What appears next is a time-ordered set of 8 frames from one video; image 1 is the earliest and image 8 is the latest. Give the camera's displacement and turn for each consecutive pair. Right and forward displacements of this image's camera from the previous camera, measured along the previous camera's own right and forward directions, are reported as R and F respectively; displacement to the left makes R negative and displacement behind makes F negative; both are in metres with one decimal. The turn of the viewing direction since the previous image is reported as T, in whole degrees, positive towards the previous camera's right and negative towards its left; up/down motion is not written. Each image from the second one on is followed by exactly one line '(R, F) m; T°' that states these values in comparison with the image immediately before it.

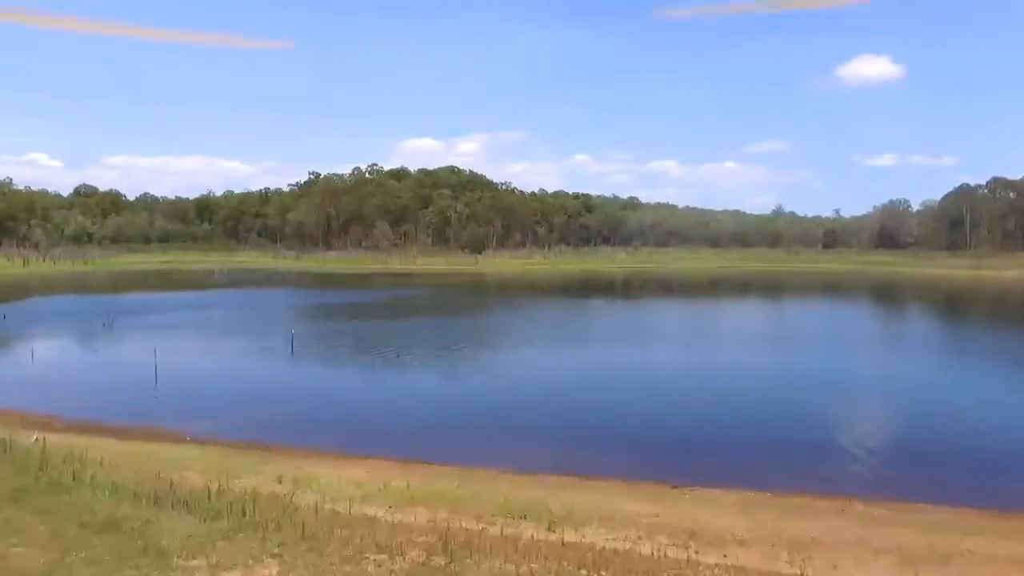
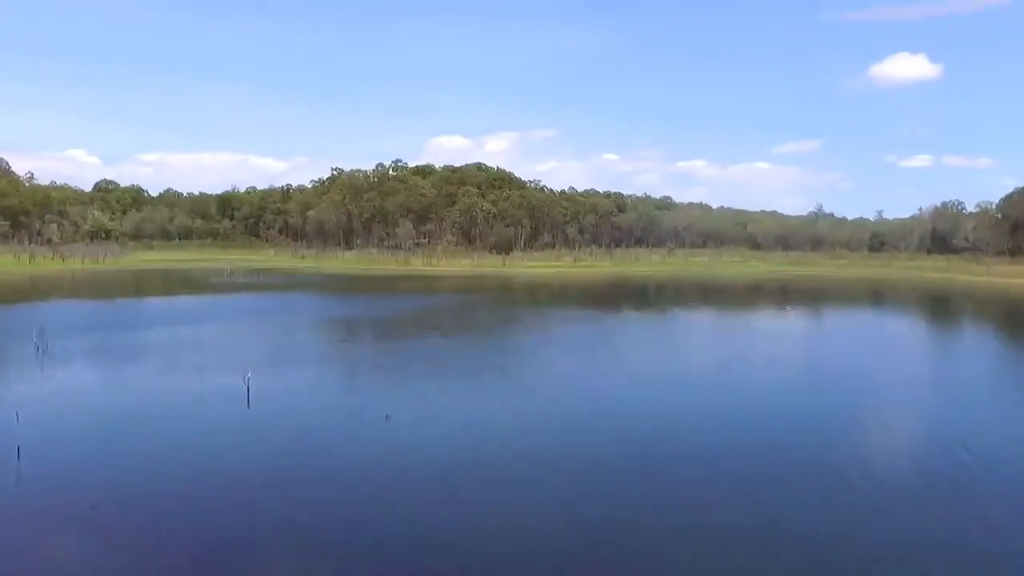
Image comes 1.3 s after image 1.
(-0.1, +3.2) m; -2°
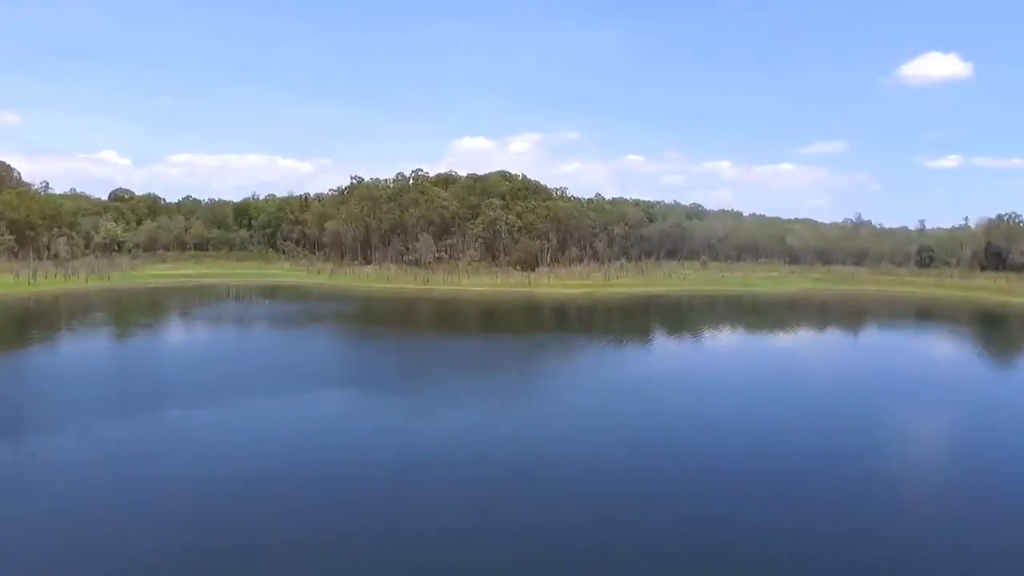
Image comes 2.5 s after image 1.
(-0.2, +3.4) m; -2°
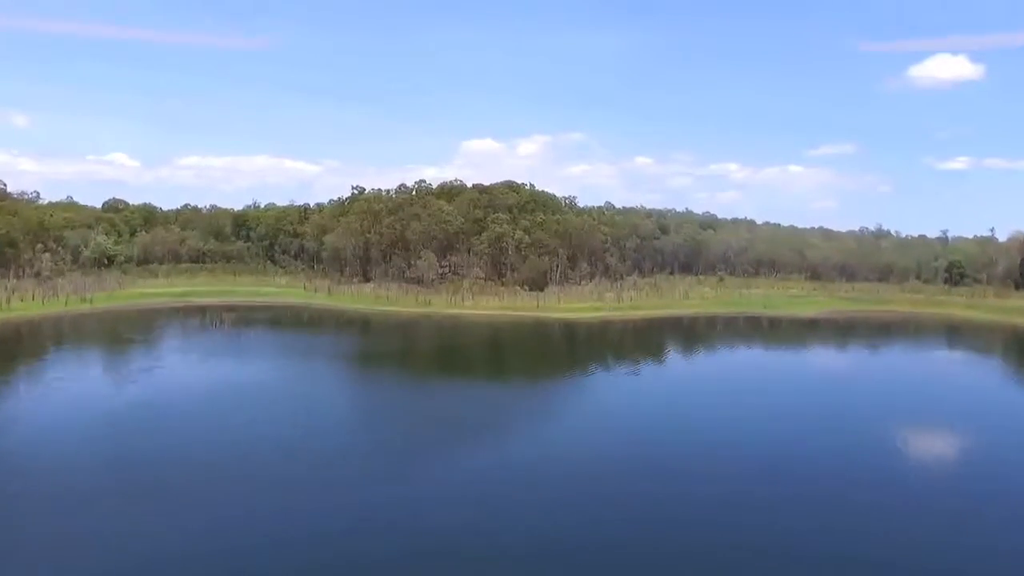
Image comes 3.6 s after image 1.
(0.0, +3.4) m; -1°
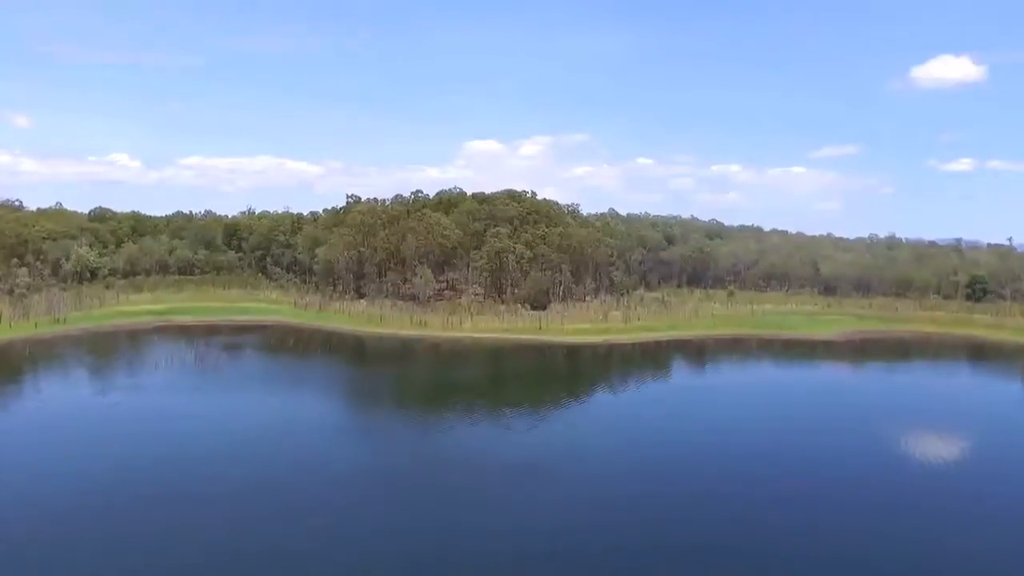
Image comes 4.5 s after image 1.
(+0.1, +3.1) m; 0°
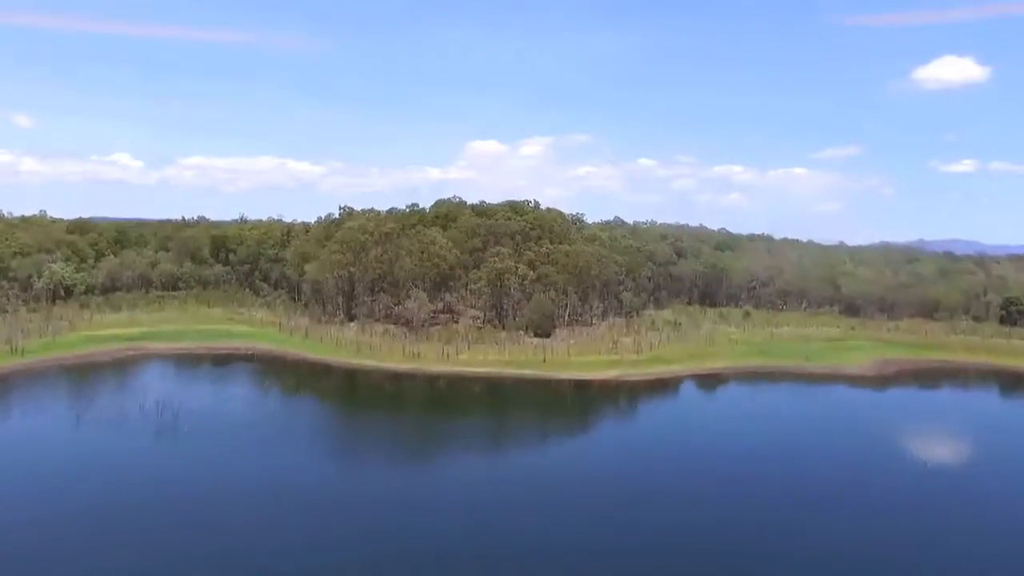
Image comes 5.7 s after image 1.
(0.0, +4.2) m; 0°
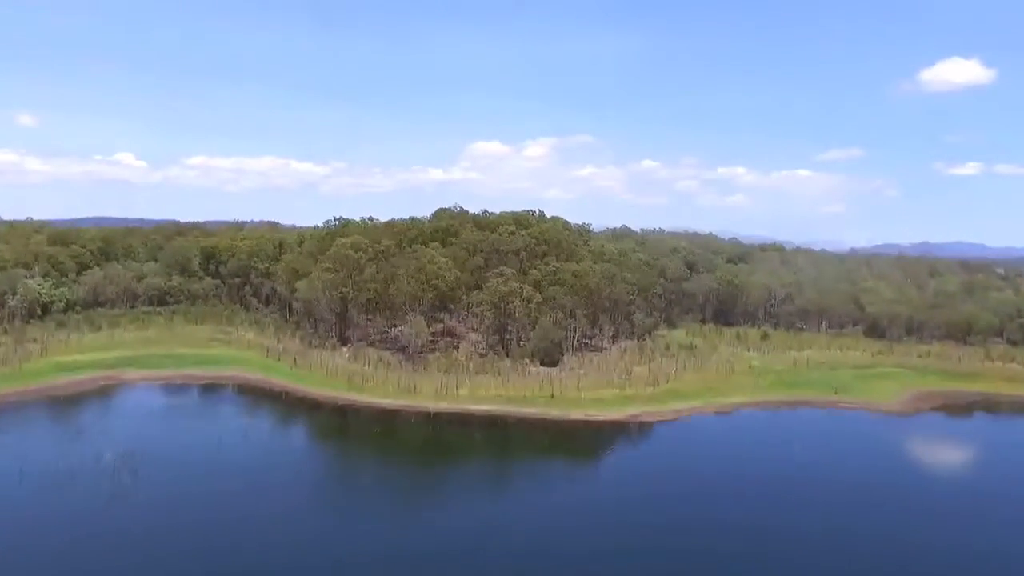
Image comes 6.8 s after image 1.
(-0.1, +3.8) m; 0°
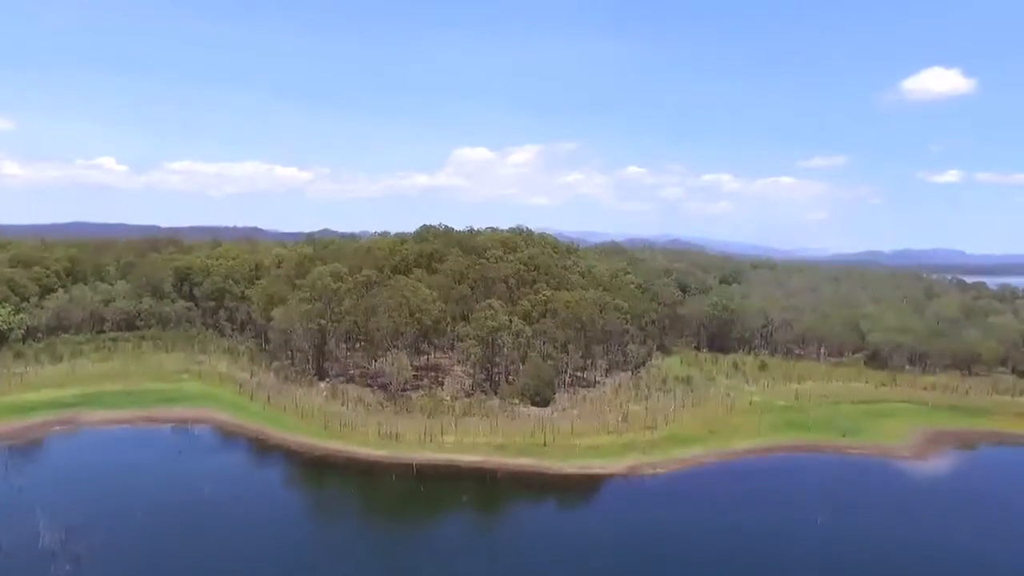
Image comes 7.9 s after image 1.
(-0.2, +2.9) m; +1°
